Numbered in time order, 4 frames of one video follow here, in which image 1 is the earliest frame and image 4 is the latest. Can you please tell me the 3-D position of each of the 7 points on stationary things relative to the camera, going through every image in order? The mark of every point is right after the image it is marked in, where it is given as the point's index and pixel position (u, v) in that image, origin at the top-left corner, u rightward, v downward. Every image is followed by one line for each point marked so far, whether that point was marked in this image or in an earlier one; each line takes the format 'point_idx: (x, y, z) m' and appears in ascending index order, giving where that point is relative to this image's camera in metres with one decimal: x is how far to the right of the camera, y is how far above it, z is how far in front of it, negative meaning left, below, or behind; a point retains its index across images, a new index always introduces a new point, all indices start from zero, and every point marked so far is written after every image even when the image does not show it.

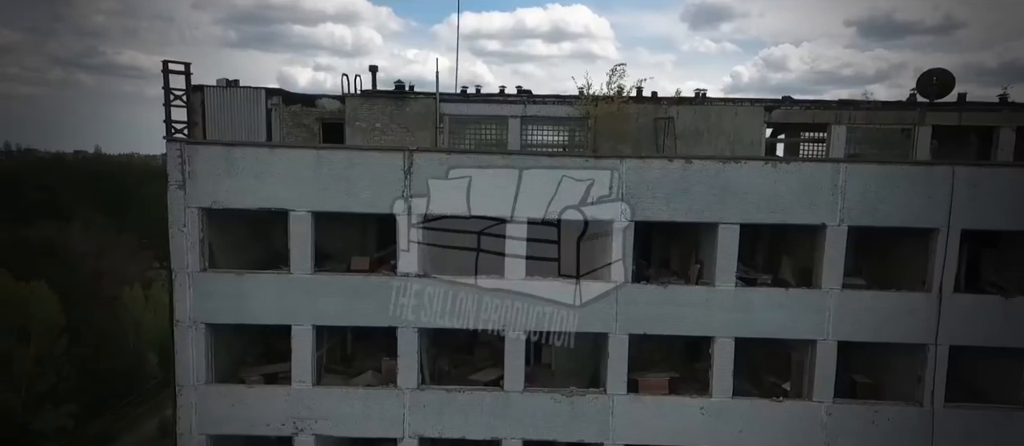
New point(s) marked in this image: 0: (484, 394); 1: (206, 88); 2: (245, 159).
0: (-0.6, -3.3, +13.5) m
1: (-7.9, +3.5, +17.9) m
2: (-4.9, +1.2, +12.8) m
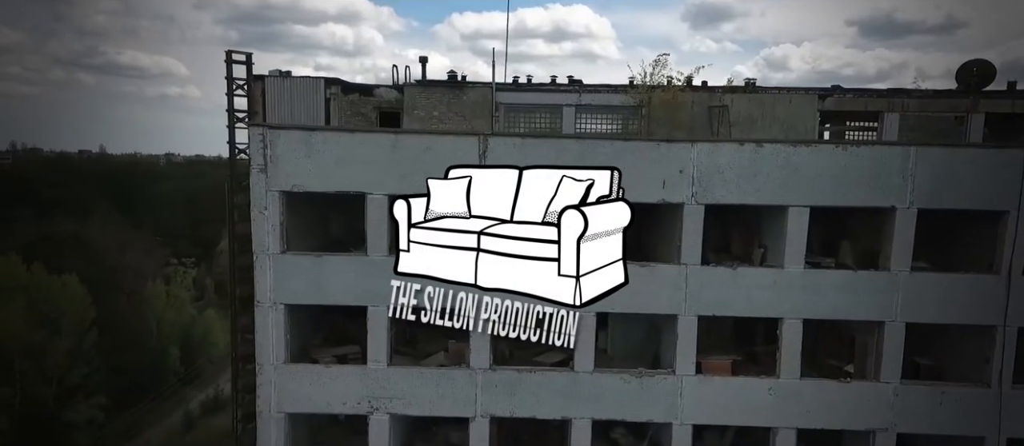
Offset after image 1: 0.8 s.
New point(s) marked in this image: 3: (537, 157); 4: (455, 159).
0: (+0.8, -3.0, +13.8) m
1: (-6.4, +3.8, +18.3) m
2: (-3.5, +1.5, +13.1) m
3: (+0.5, +1.3, +13.2) m
4: (-1.1, +1.2, +13.2) m
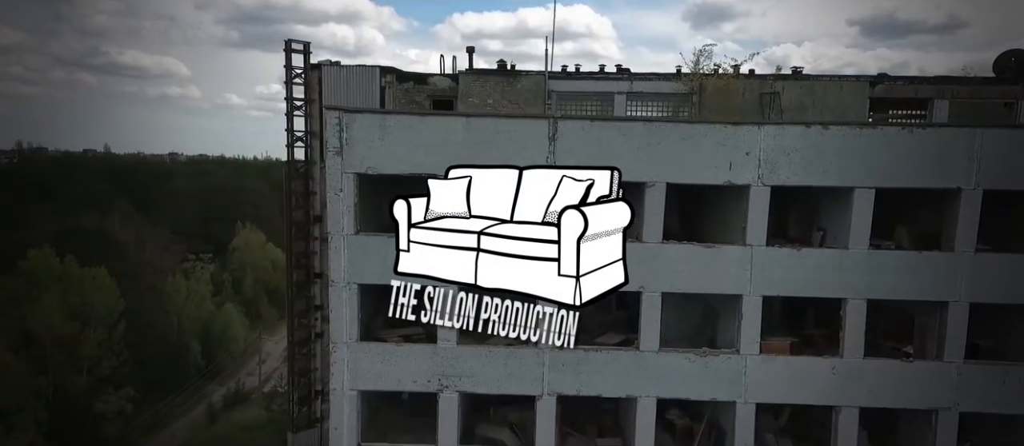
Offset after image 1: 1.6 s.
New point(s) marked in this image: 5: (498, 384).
0: (+2.2, -2.6, +14.0) m
1: (-5.0, +4.2, +18.6) m
2: (-2.1, +1.9, +13.4) m
3: (+1.8, +1.6, +13.4) m
4: (+0.3, +1.6, +13.5) m
5: (-0.3, -3.2, +14.1) m
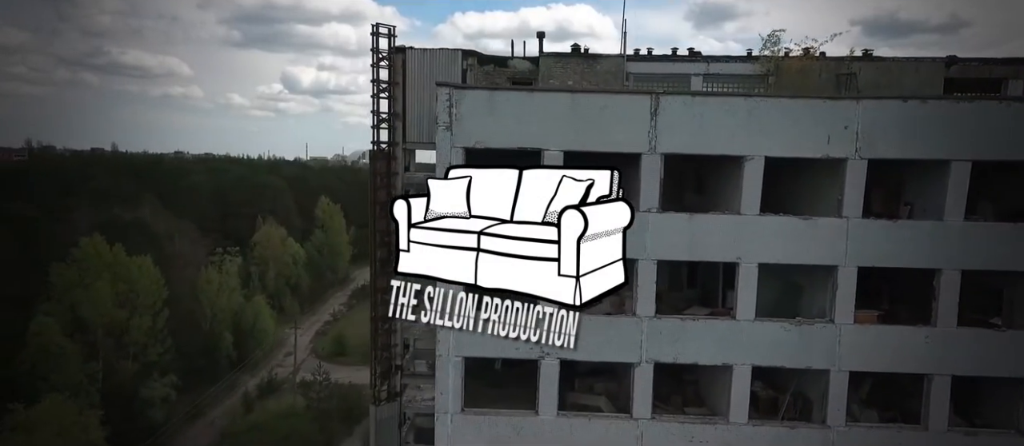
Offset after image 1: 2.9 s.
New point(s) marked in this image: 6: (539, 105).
0: (+4.2, -2.1, +14.5) m
1: (-2.9, +4.8, +19.2) m
2: (-0.1, +2.4, +13.9) m
3: (+3.9, +2.2, +13.9) m
4: (+2.3, +2.1, +13.9) m
5: (+1.8, -2.7, +14.6) m
6: (+0.5, +2.4, +13.9) m
